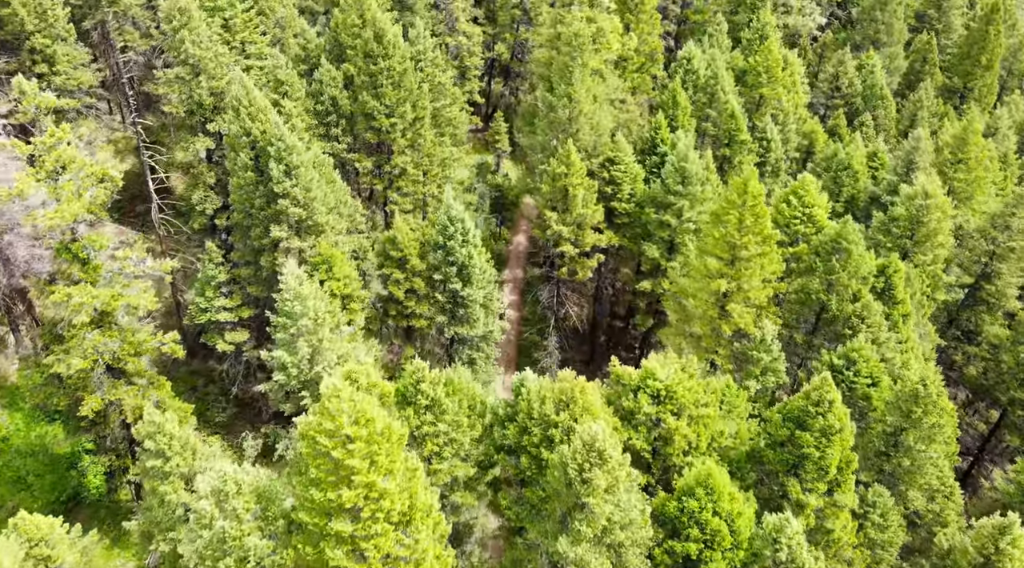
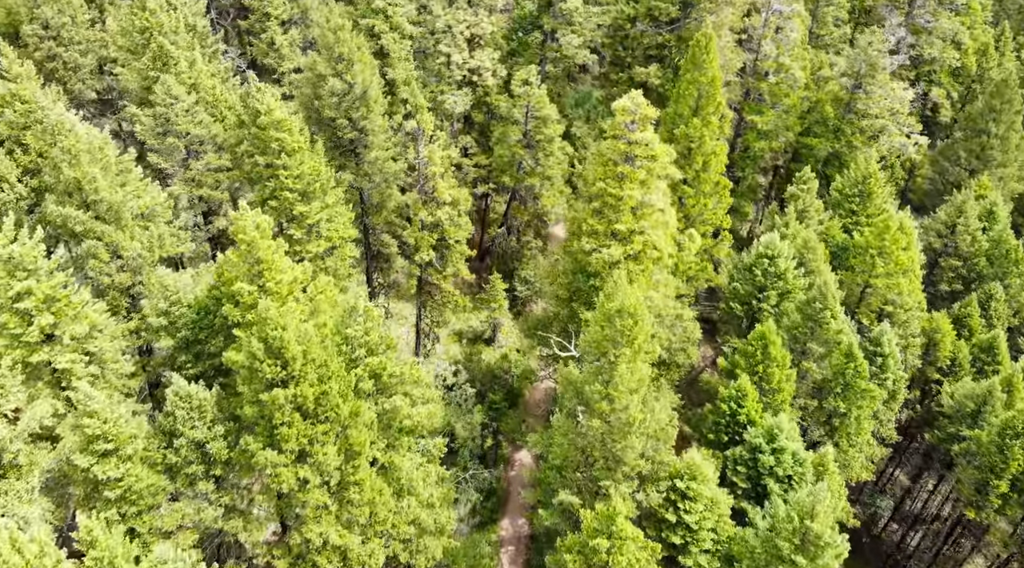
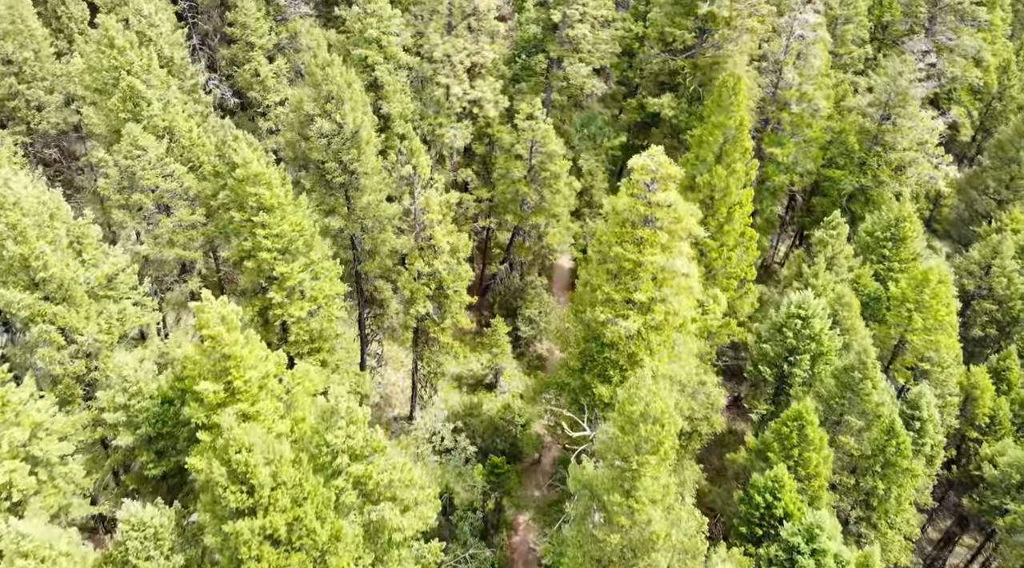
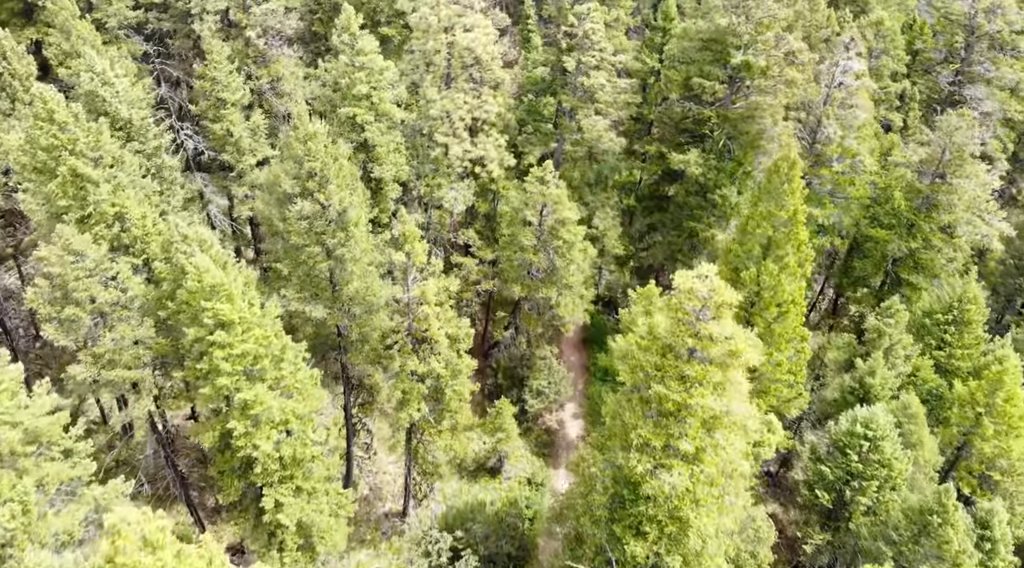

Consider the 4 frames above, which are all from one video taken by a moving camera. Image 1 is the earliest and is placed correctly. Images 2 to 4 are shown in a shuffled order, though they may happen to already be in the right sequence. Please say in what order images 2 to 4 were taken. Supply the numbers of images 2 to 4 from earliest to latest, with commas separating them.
2, 3, 4
